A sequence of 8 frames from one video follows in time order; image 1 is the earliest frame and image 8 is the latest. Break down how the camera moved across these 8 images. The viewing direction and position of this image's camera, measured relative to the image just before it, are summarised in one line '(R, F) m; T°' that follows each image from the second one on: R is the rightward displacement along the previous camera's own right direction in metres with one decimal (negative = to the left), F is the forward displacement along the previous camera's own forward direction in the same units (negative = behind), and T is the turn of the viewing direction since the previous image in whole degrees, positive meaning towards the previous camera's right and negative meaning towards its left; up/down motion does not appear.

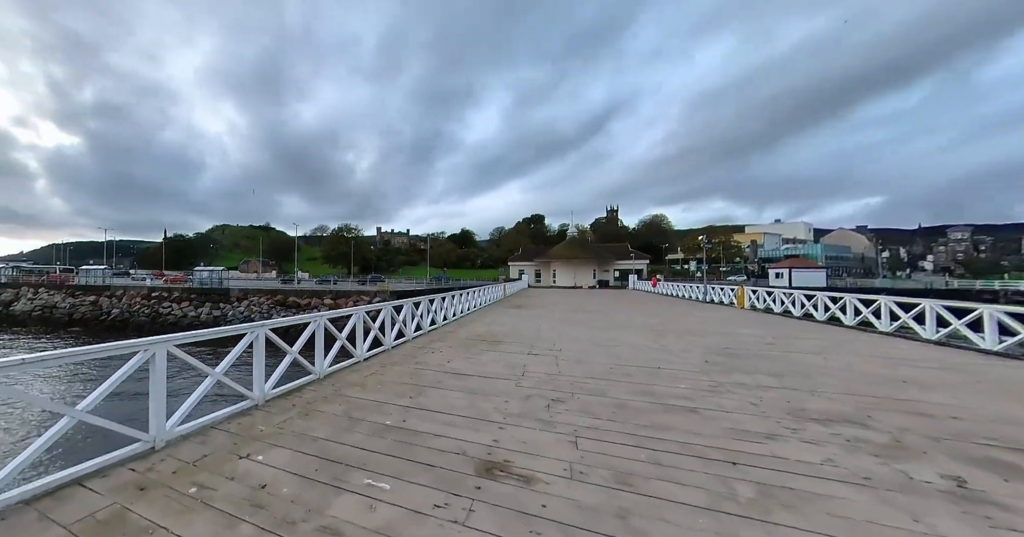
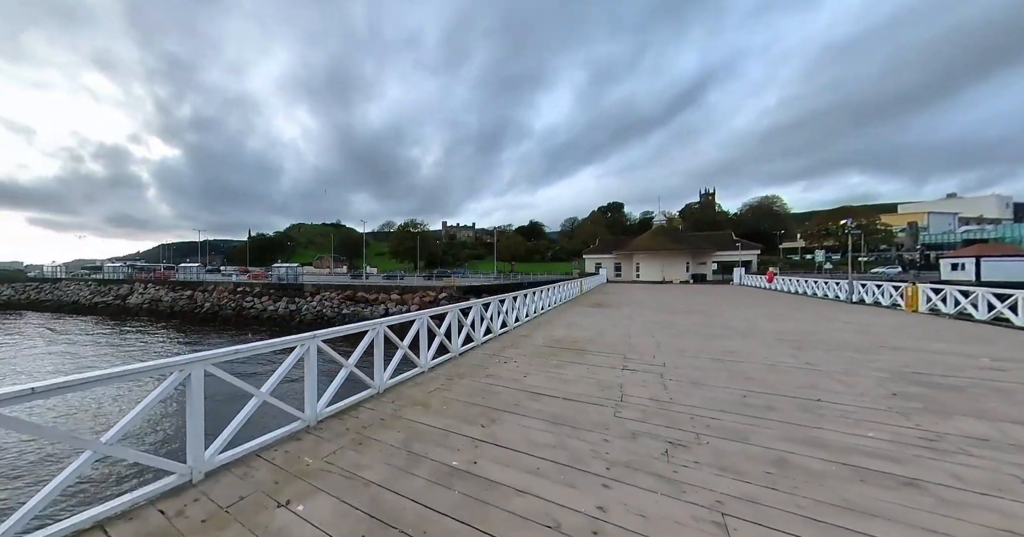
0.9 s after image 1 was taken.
(-0.4, +1.4) m; -9°
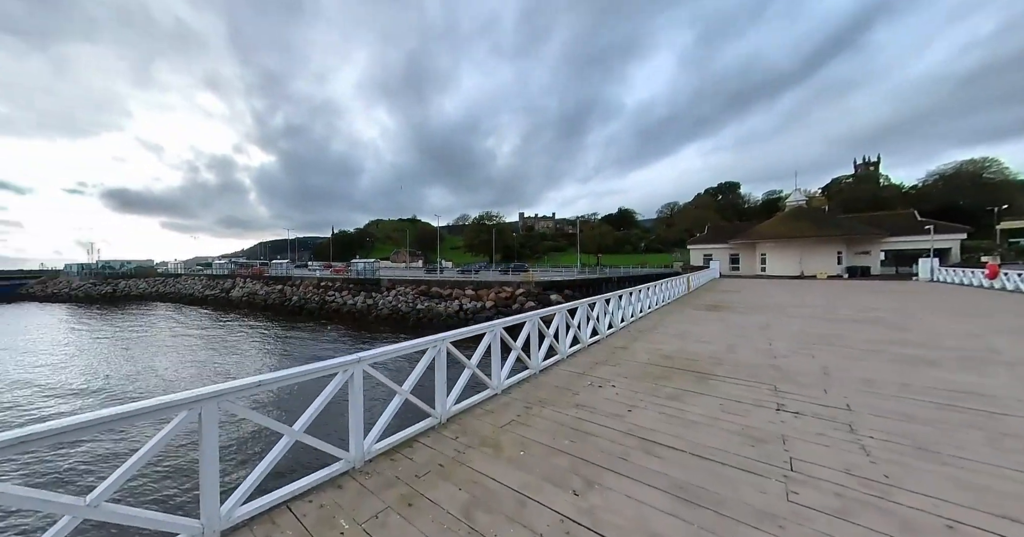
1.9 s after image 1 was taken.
(-0.2, +1.5) m; -12°
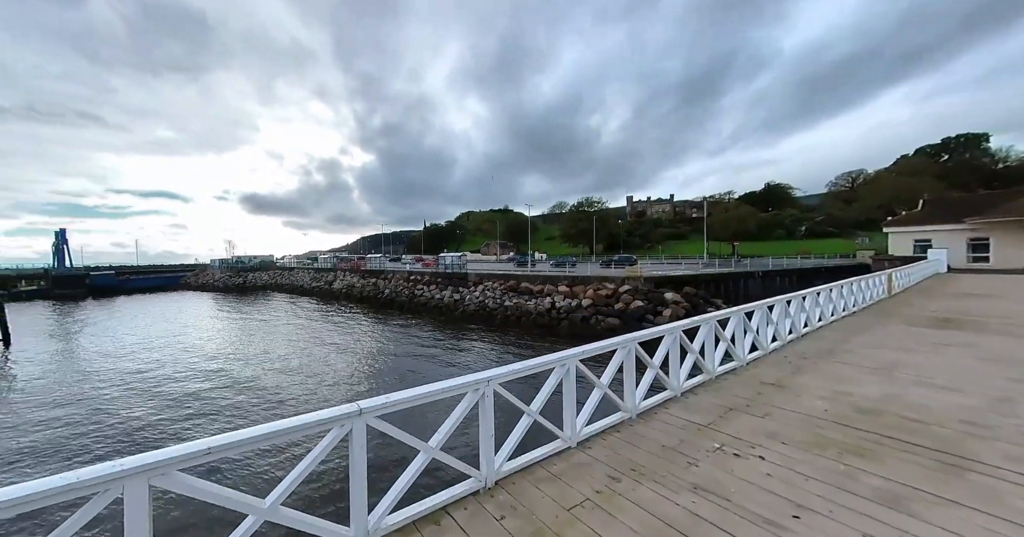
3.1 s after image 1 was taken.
(+0.2, +1.7) m; -15°
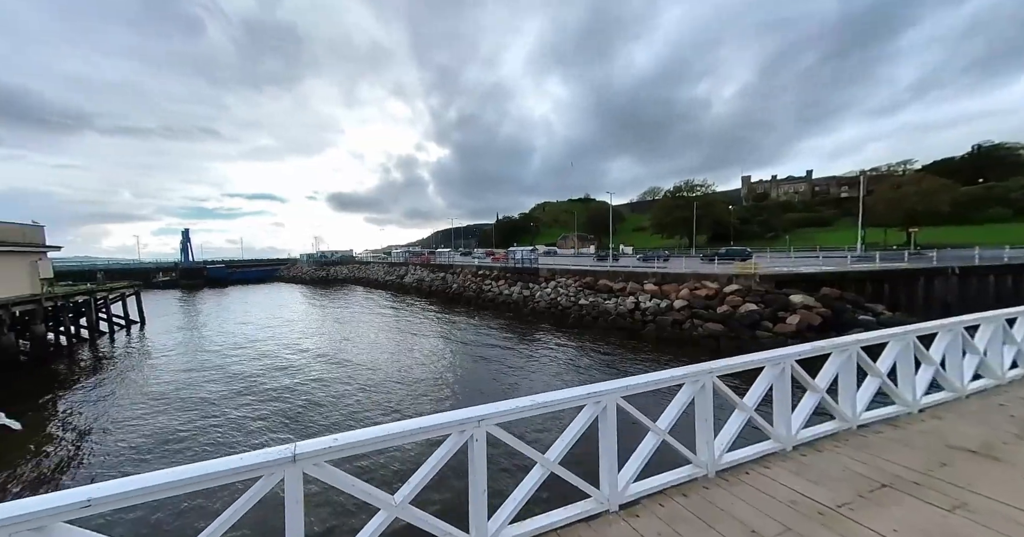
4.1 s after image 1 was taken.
(-0.3, +0.7) m; -10°
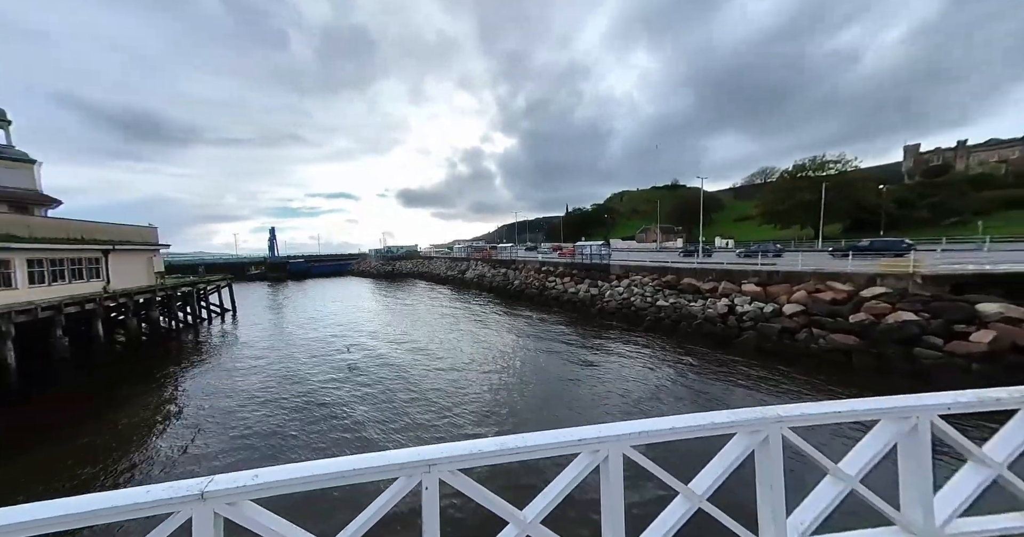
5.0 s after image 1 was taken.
(-0.3, +0.7) m; -9°
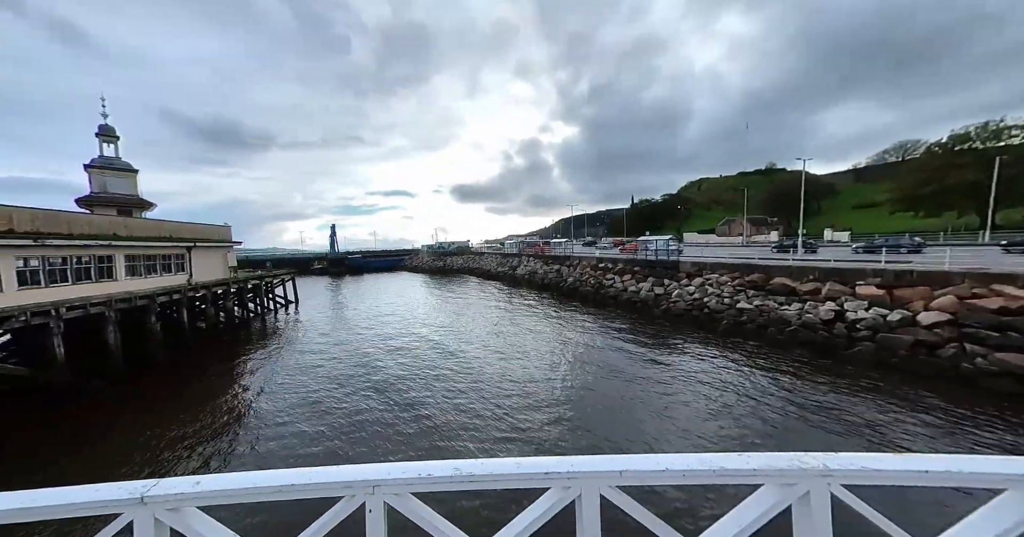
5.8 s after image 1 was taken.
(-0.3, +0.6) m; -7°
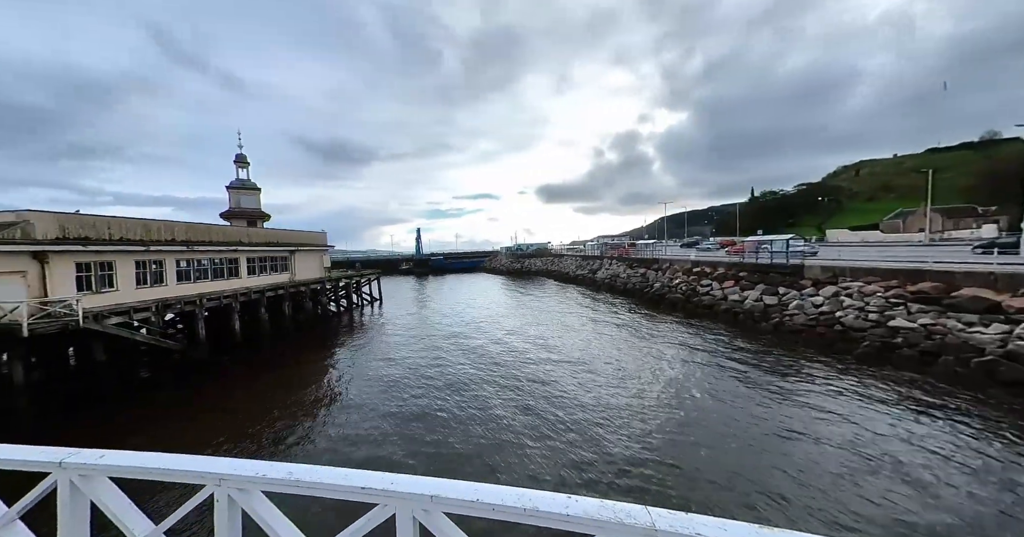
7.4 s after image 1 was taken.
(-0.4, +0.8) m; -11°
